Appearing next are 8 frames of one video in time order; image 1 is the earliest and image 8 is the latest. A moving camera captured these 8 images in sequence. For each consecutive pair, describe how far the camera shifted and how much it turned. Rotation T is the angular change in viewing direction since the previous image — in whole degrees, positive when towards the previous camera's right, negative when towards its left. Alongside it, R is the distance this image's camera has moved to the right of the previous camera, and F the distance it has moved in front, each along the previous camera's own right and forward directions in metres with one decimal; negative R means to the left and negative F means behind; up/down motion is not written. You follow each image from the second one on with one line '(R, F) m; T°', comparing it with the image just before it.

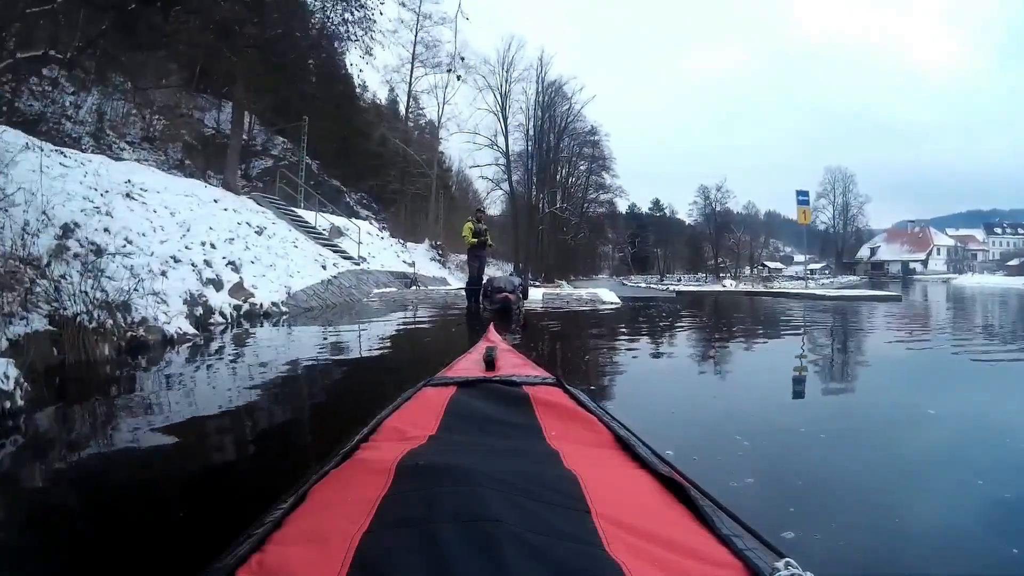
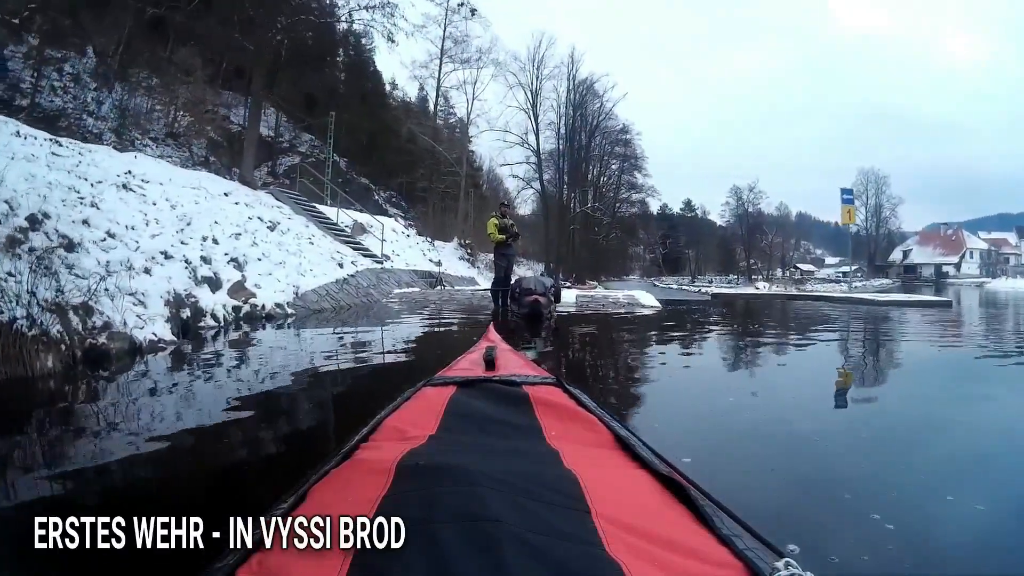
(0.0, +0.6) m; -3°
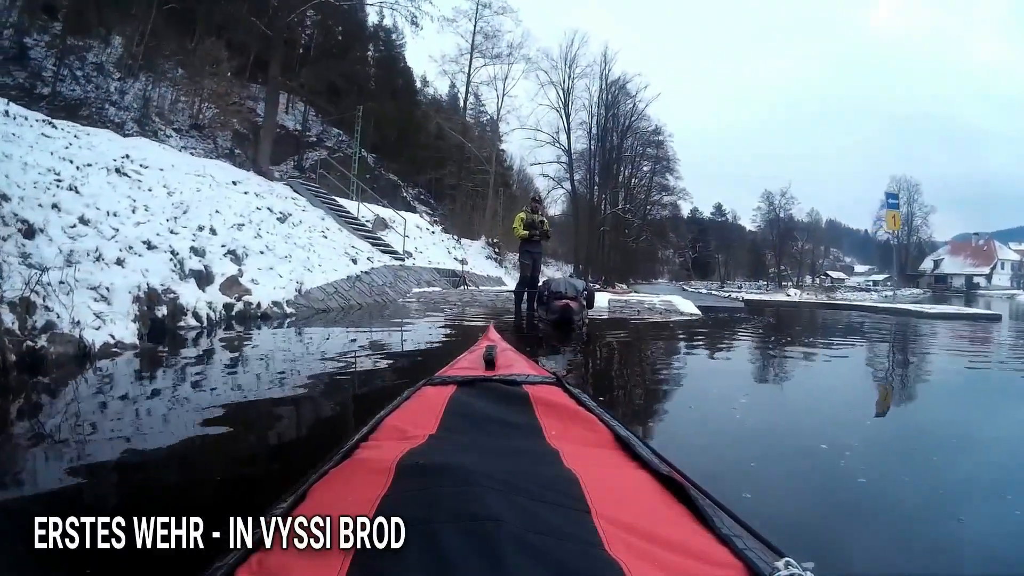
(0.0, +0.5) m; -3°
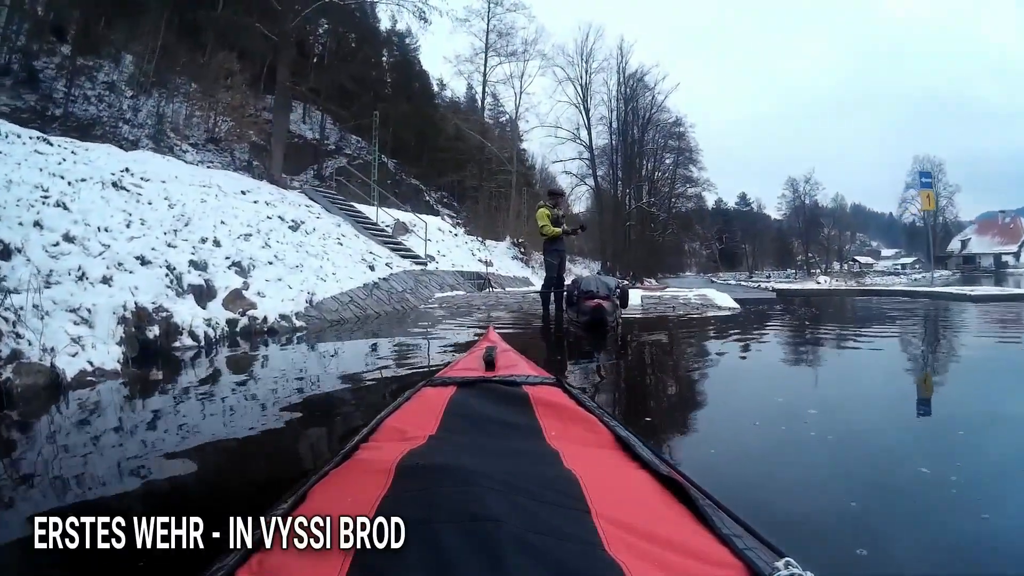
(0.0, +0.4) m; -3°
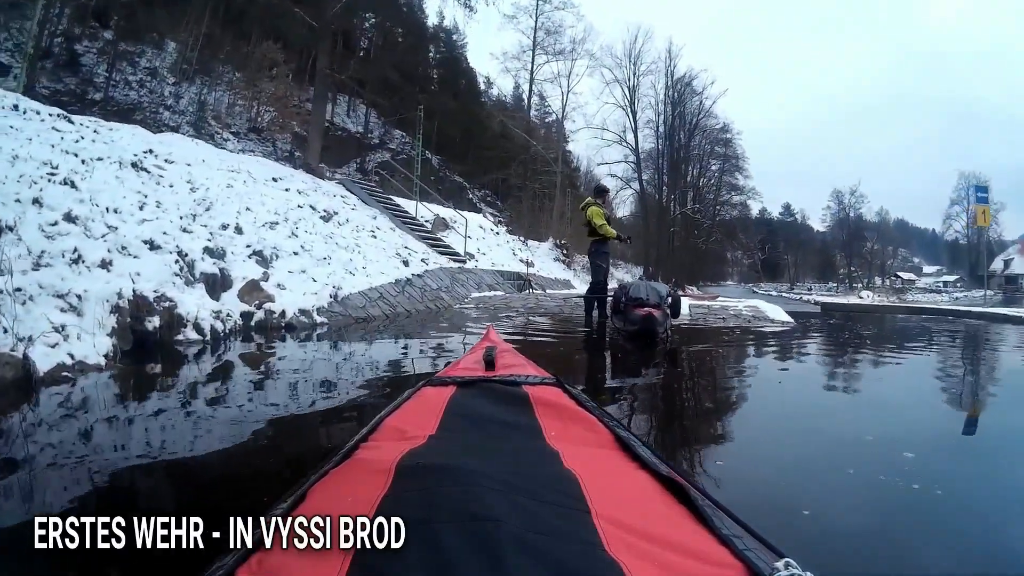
(0.0, +0.4) m; -4°
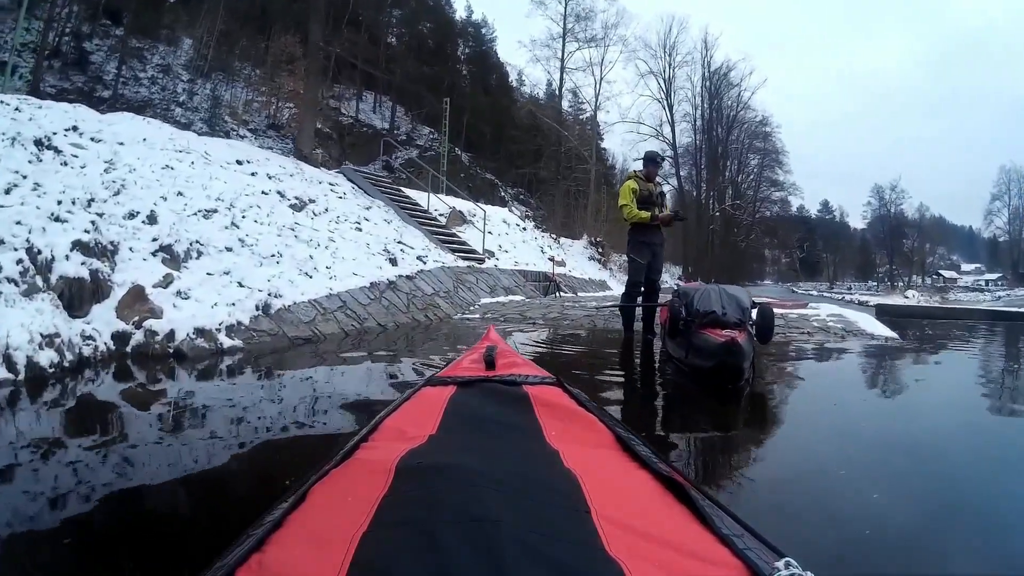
(+0.2, +1.0) m; -4°
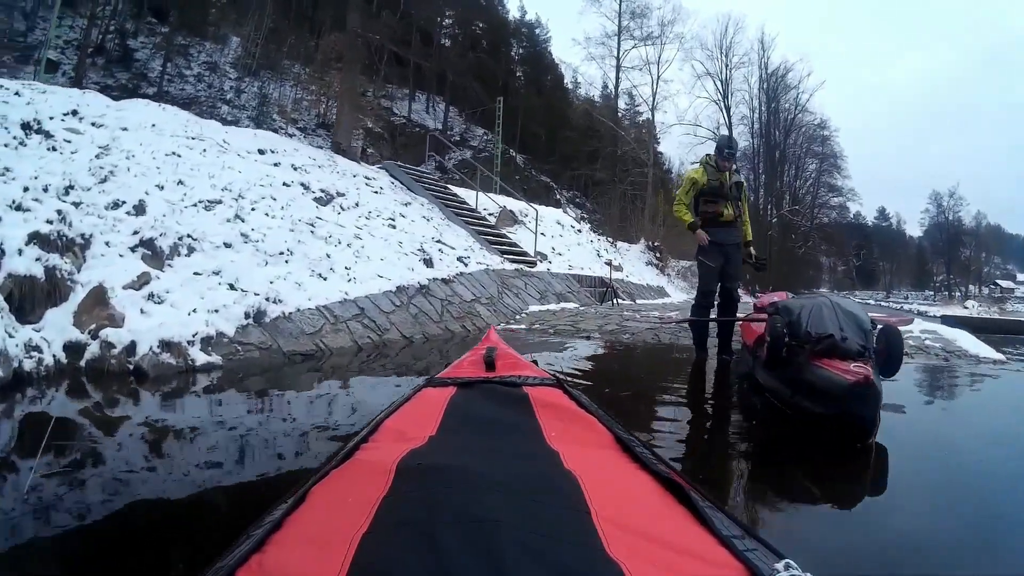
(0.0, +0.5) m; -5°
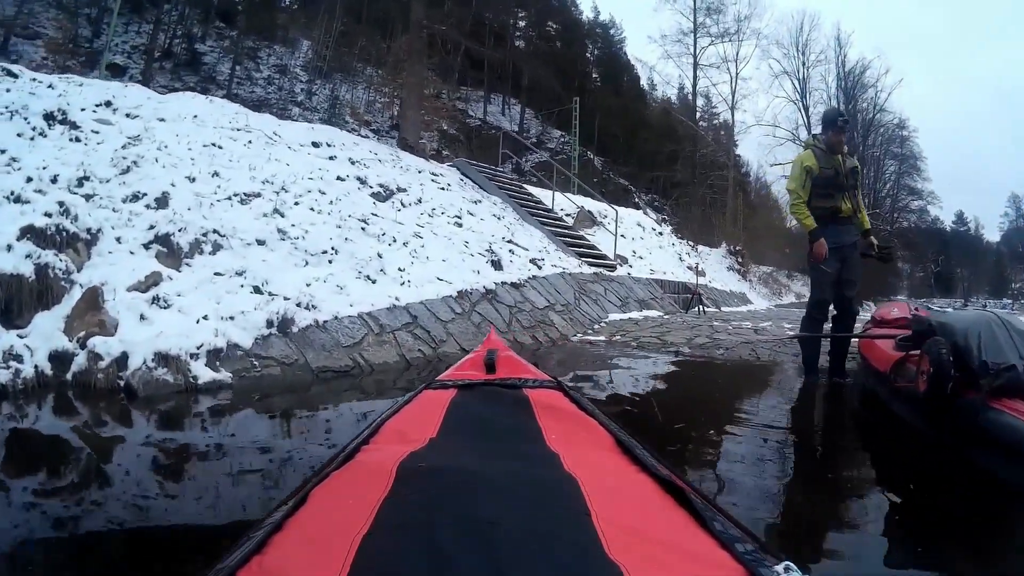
(0.0, +0.4) m; -7°
